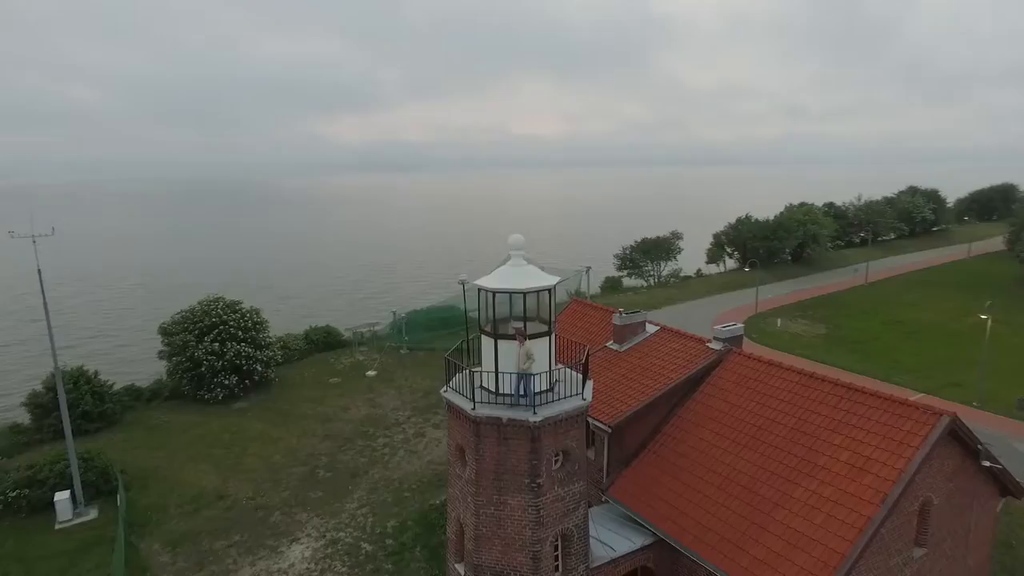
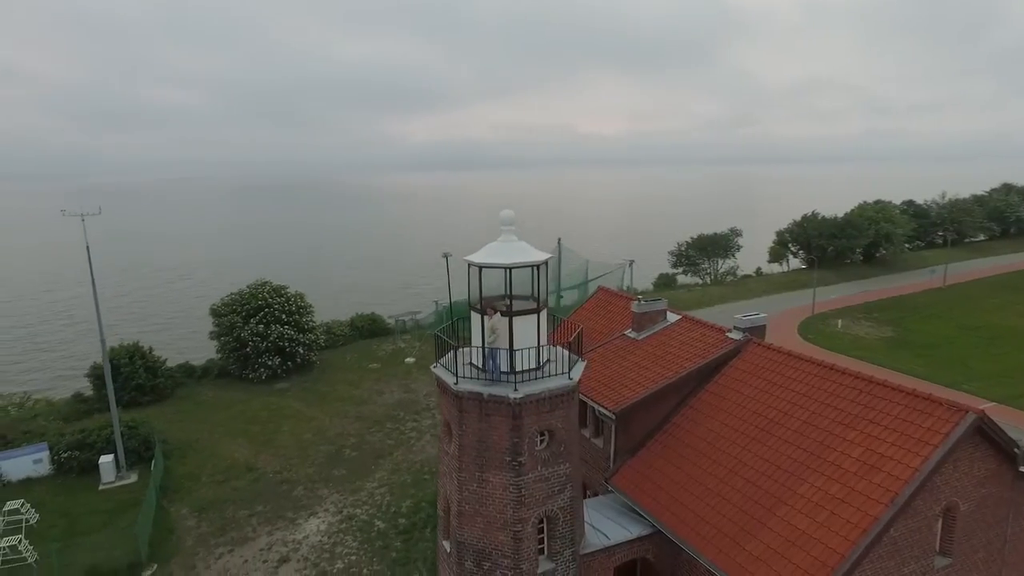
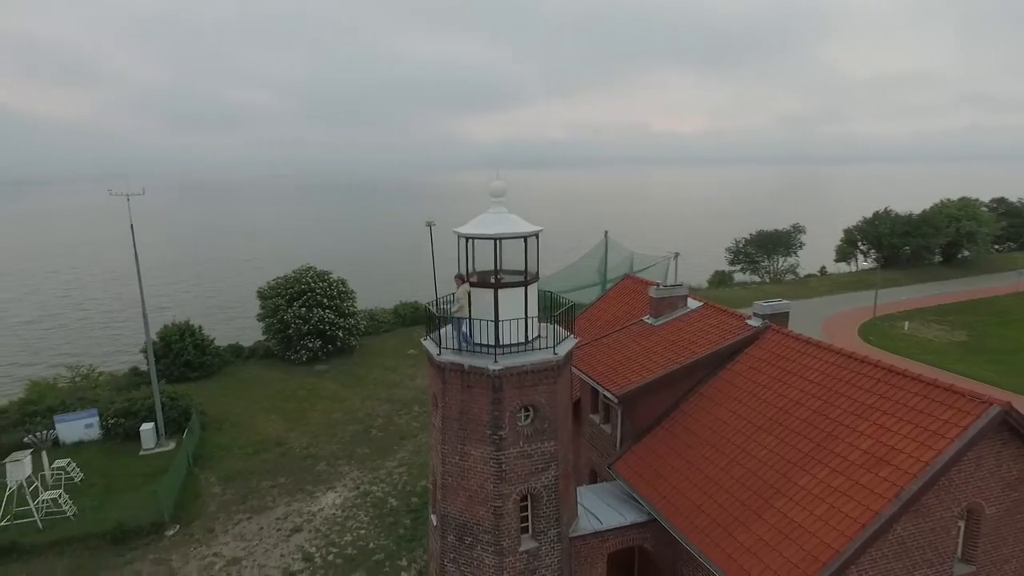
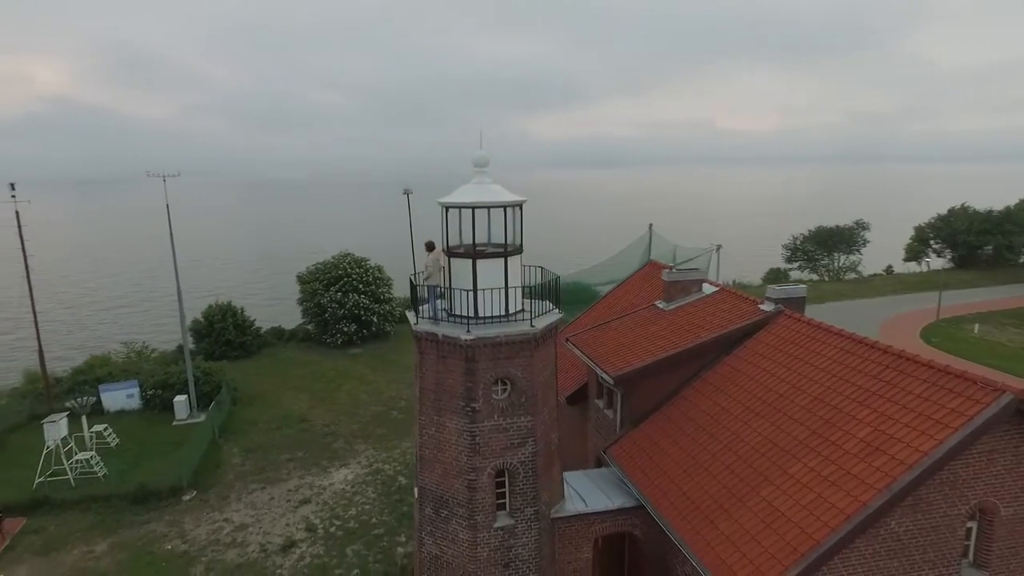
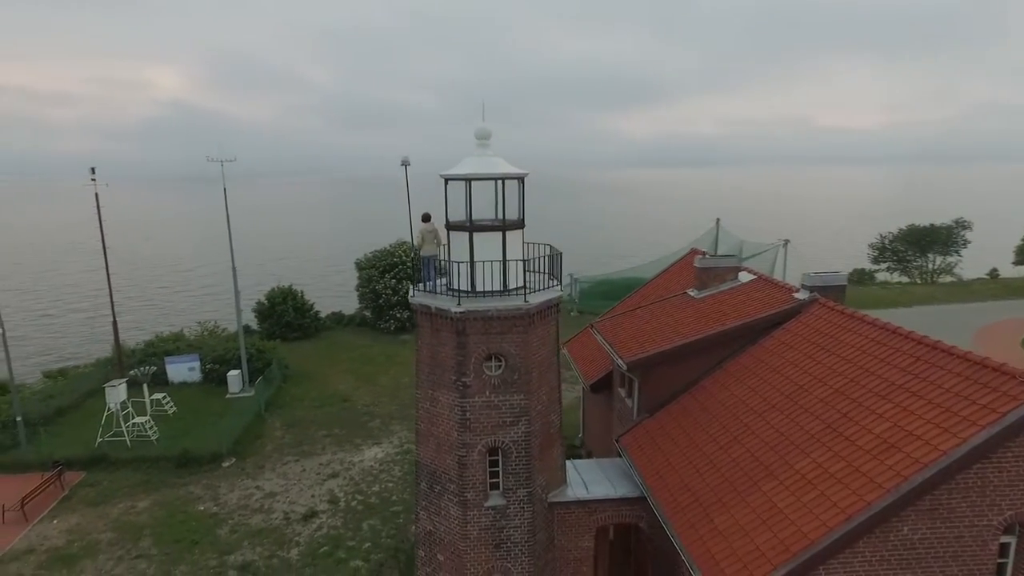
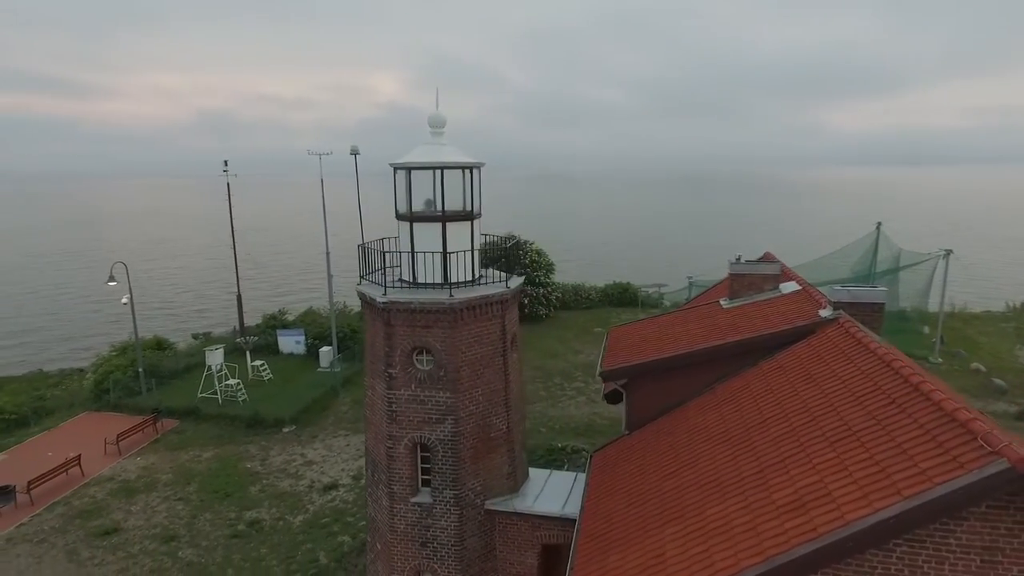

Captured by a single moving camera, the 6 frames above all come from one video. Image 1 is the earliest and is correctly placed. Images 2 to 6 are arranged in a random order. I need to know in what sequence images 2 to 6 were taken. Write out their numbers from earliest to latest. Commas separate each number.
2, 3, 4, 5, 6
